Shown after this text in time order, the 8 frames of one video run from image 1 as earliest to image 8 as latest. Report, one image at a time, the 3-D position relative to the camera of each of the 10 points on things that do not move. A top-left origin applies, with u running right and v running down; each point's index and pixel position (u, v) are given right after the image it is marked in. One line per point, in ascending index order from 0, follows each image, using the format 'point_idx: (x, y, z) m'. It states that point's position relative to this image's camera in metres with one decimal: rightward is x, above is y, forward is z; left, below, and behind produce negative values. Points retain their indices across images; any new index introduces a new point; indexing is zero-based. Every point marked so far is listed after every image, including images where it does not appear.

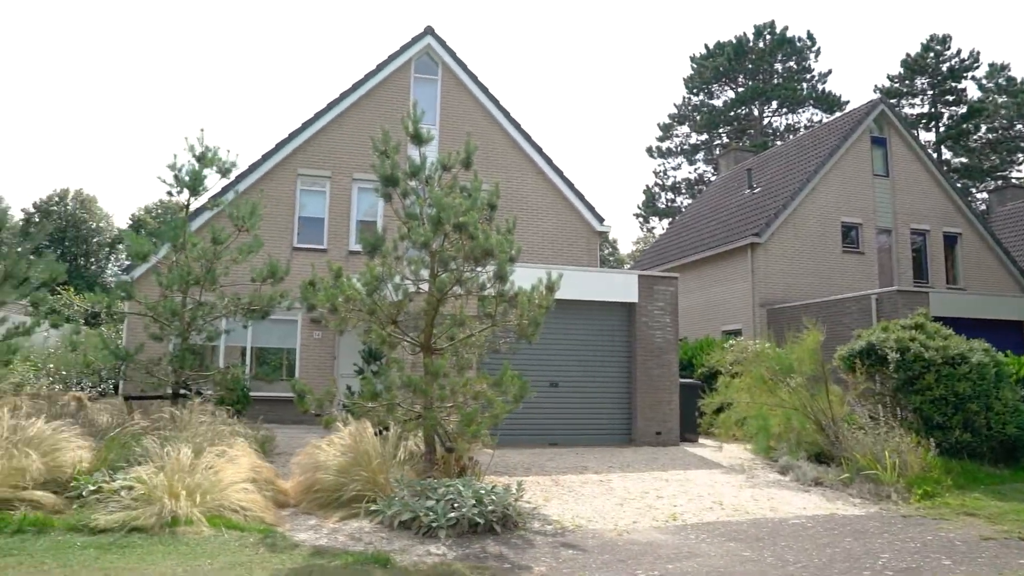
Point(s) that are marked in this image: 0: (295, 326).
0: (-4.7, -0.8, +16.9) m
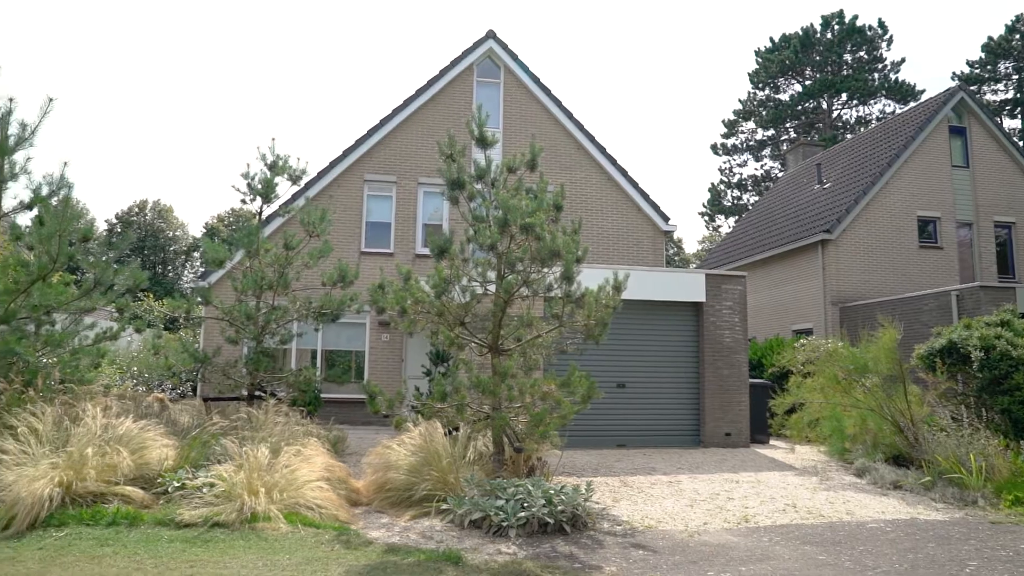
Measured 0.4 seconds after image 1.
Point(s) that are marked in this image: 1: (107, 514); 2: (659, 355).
0: (-3.2, -0.9, +17.3) m
1: (-3.4, -1.9, +6.6) m
2: (+2.6, -1.2, +14.1) m
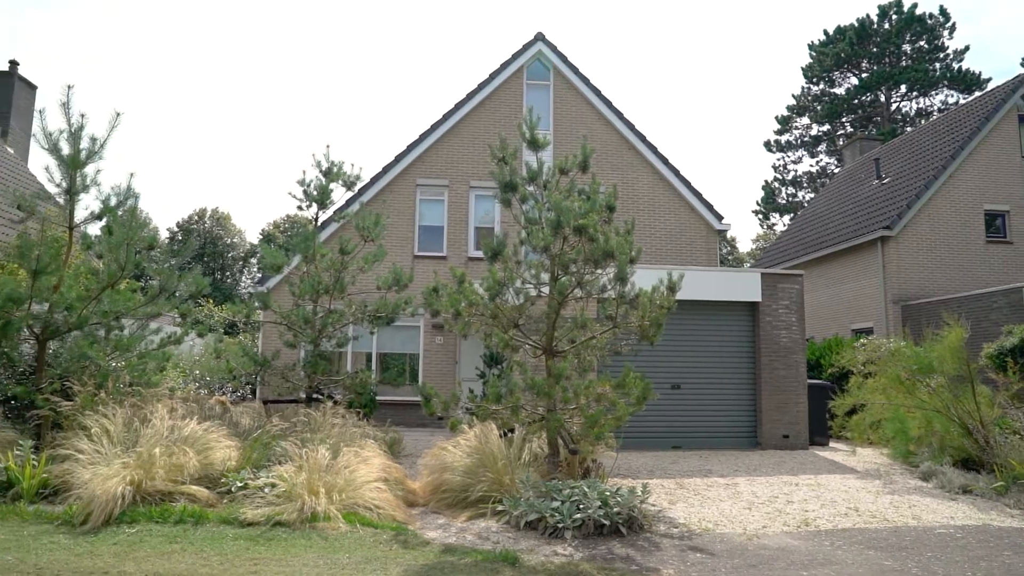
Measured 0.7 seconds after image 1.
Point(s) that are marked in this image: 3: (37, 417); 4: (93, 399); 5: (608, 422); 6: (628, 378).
0: (-2.1, -1.0, +17.4) m
1: (-2.9, -1.9, +6.8) m
2: (+3.6, -1.2, +14.0) m
3: (-5.2, -1.4, +8.7) m
4: (-4.5, -1.2, +8.5) m
5: (+1.0, -1.4, +8.3) m
6: (+1.3, -1.0, +8.5) m
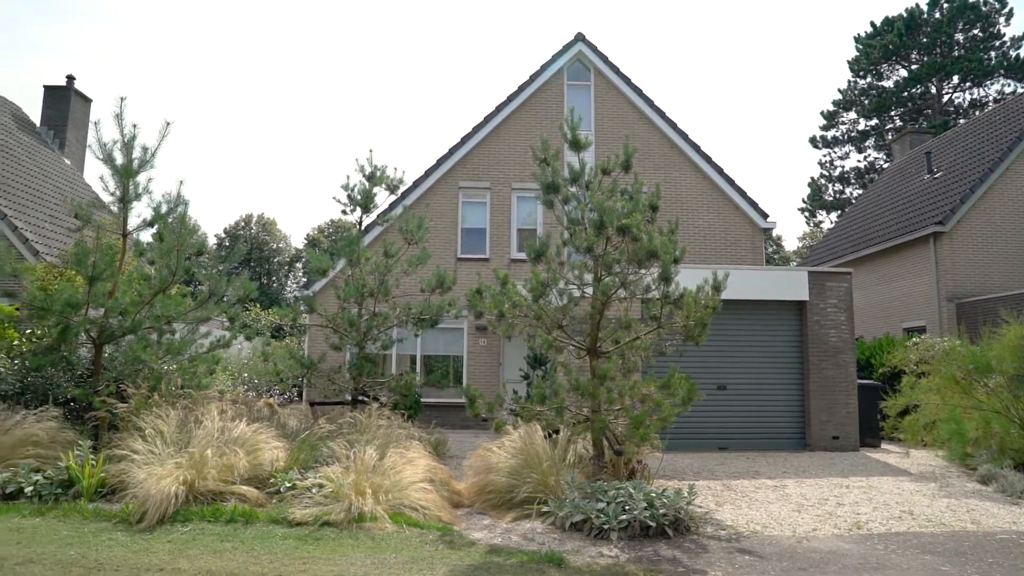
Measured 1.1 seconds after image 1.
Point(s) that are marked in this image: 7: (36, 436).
0: (-1.1, -1.0, +17.5) m
1: (-2.5, -2.0, +7.0) m
2: (+4.3, -1.2, +13.7) m
3: (-4.7, -1.5, +8.9) m
4: (-4.1, -1.3, +8.8) m
5: (+1.5, -1.4, +8.3) m
6: (+1.7, -1.0, +8.5) m
7: (-4.8, -1.5, +8.0) m
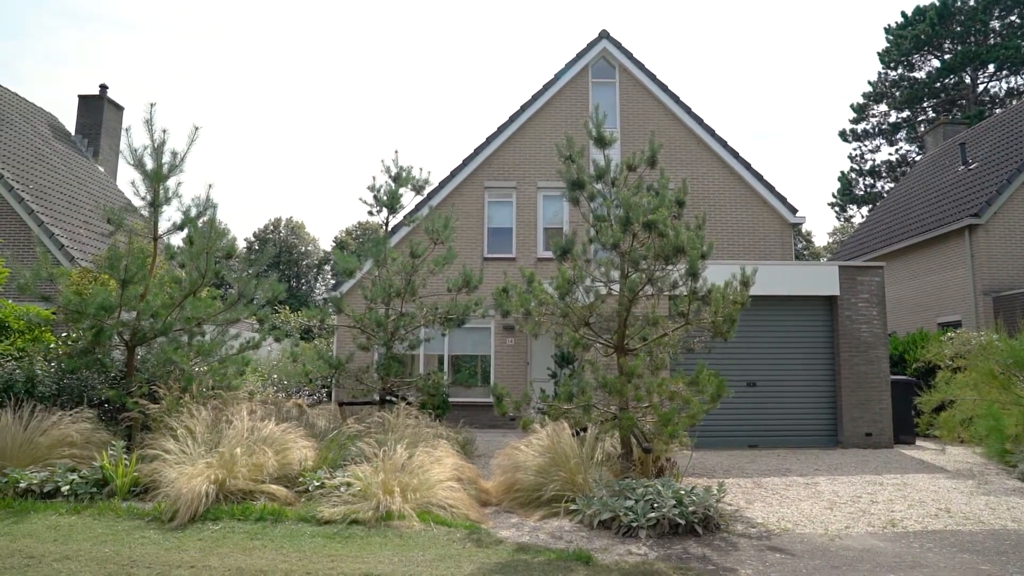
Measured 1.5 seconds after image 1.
0: (-0.5, -1.0, +17.5) m
1: (-2.3, -2.0, +7.1) m
2: (+4.8, -1.1, +13.6) m
3: (-4.4, -1.5, +9.1) m
4: (-3.8, -1.3, +8.9) m
5: (+1.8, -1.4, +8.2) m
6: (+2.0, -0.9, +8.4) m
7: (-4.5, -1.5, +8.1) m
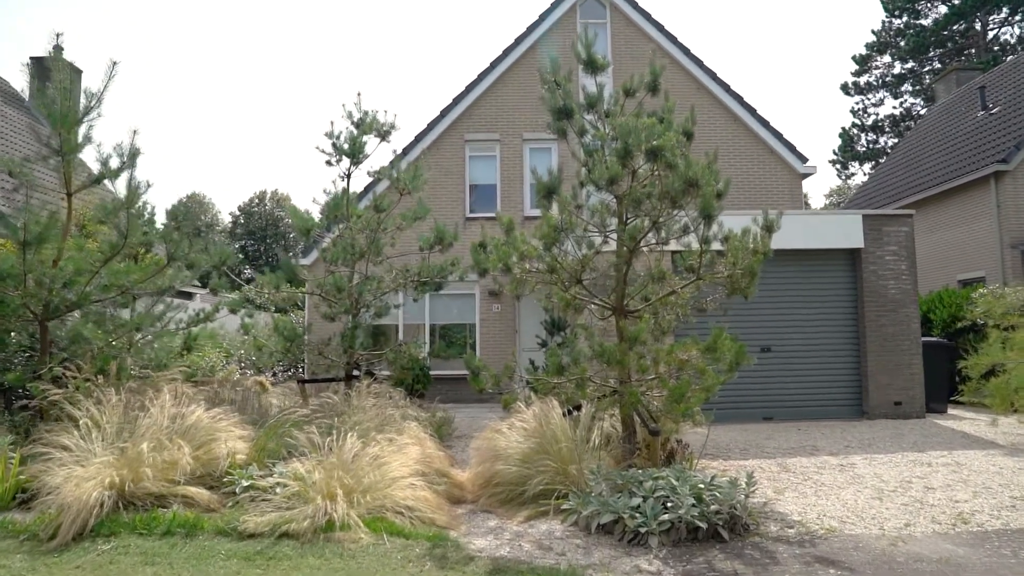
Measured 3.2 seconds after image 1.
0: (-0.8, -0.2, +16.0) m
1: (-2.5, -1.7, +5.6) m
2: (+4.6, -0.4, +12.1) m
3: (-4.6, -1.1, +7.5) m
4: (-4.0, -0.9, +7.4) m
5: (+1.6, -0.9, +6.7) m
6: (+1.8, -0.5, +6.9) m
7: (-4.7, -1.2, +6.6) m
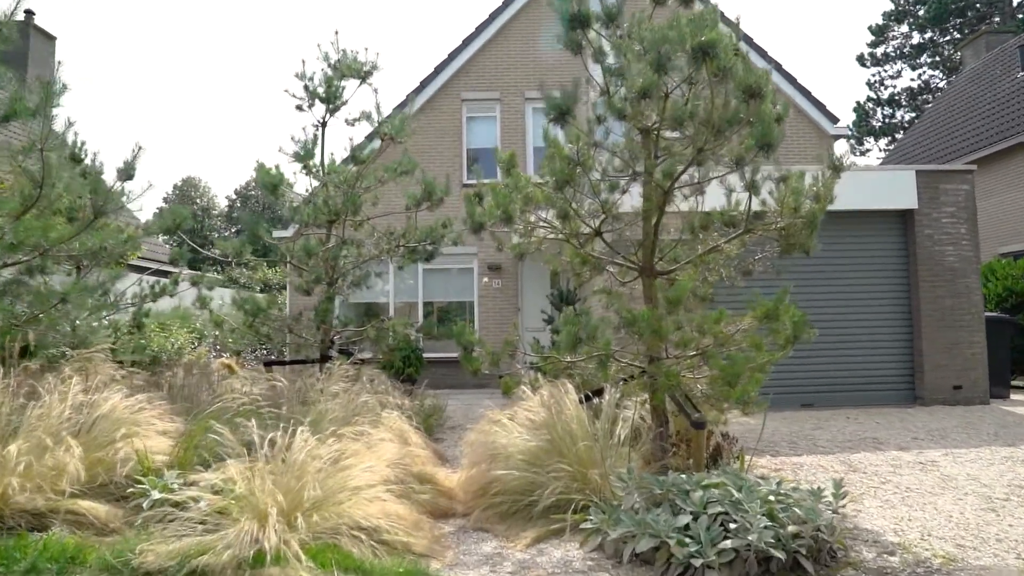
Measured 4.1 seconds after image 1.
0: (-0.8, +0.2, +14.5) m
1: (-2.5, -1.3, +4.0) m
2: (+4.6, +0.1, +10.5) m
3: (-4.6, -0.8, +6.0) m
4: (-3.9, -0.6, +5.8) m
5: (+1.6, -0.6, +5.2) m
6: (+1.8, -0.1, +5.3) m
7: (-4.7, -0.9, +5.0) m
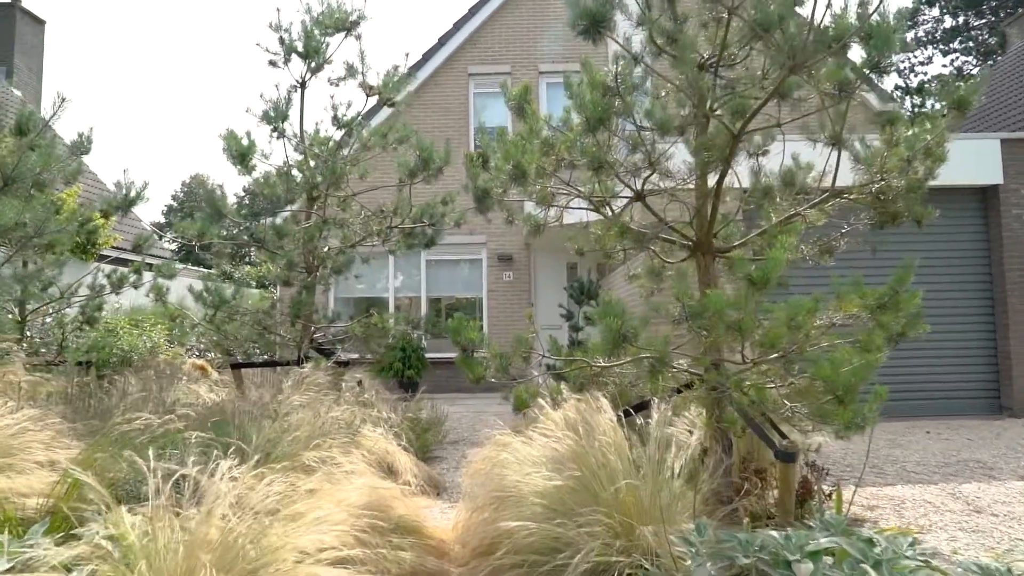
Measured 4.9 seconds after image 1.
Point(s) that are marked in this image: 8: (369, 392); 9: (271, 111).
0: (-0.6, +0.4, +13.0) m
1: (-2.4, -1.2, +2.6) m
2: (+4.7, +0.2, +9.0) m
3: (-4.5, -0.7, +4.6) m
4: (-3.9, -0.5, +4.4) m
5: (+1.6, -0.5, +3.7) m
6: (+1.9, 0.0, +3.8) m
7: (-4.6, -0.8, +3.6) m
8: (-1.3, -0.9, +7.1) m
9: (-2.2, +1.7, +7.4) m
